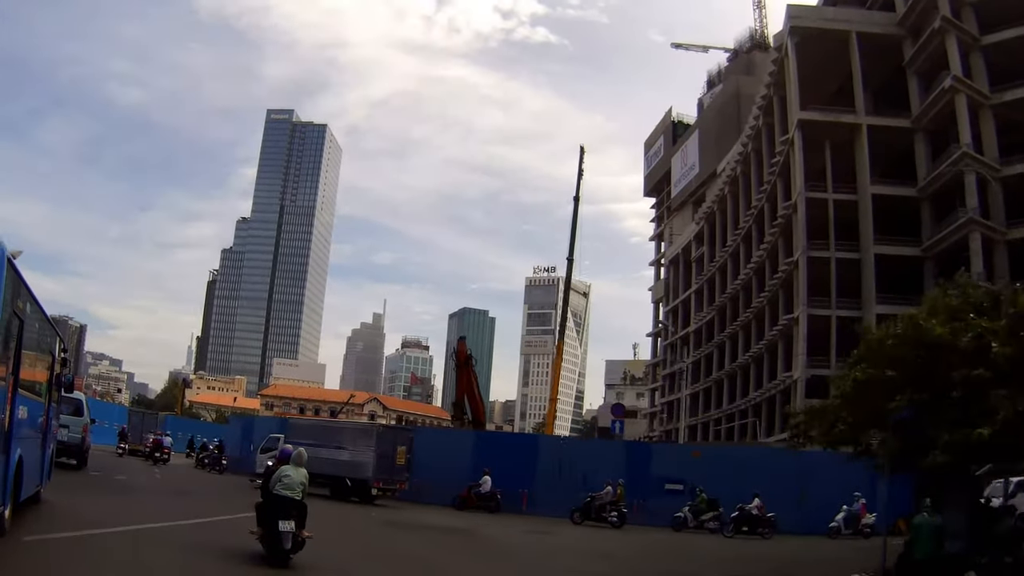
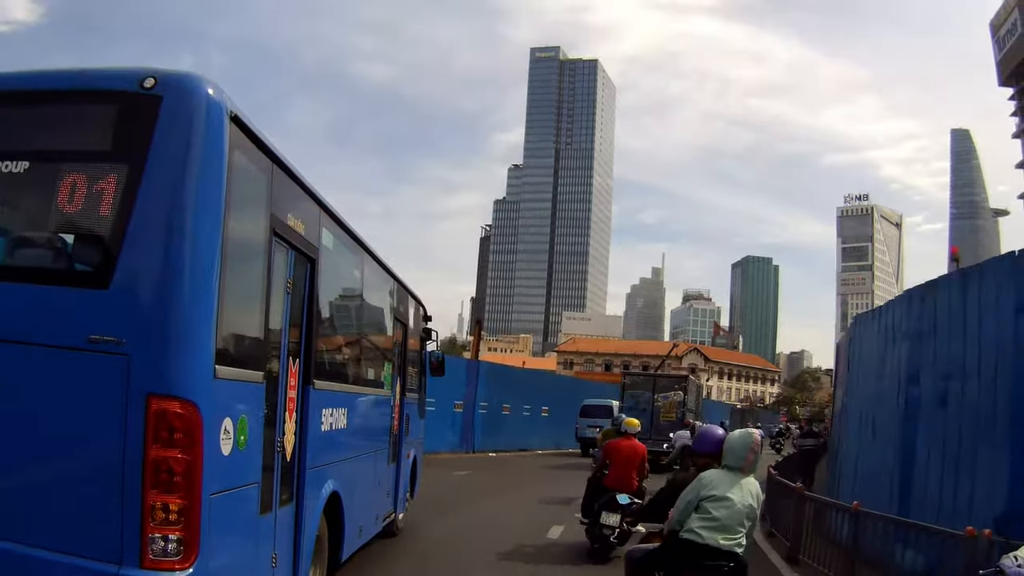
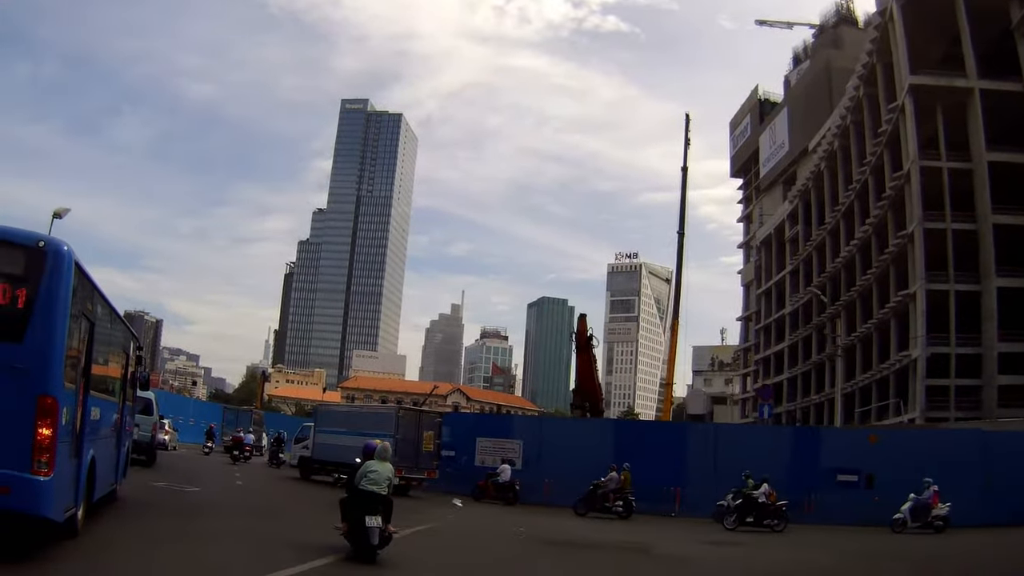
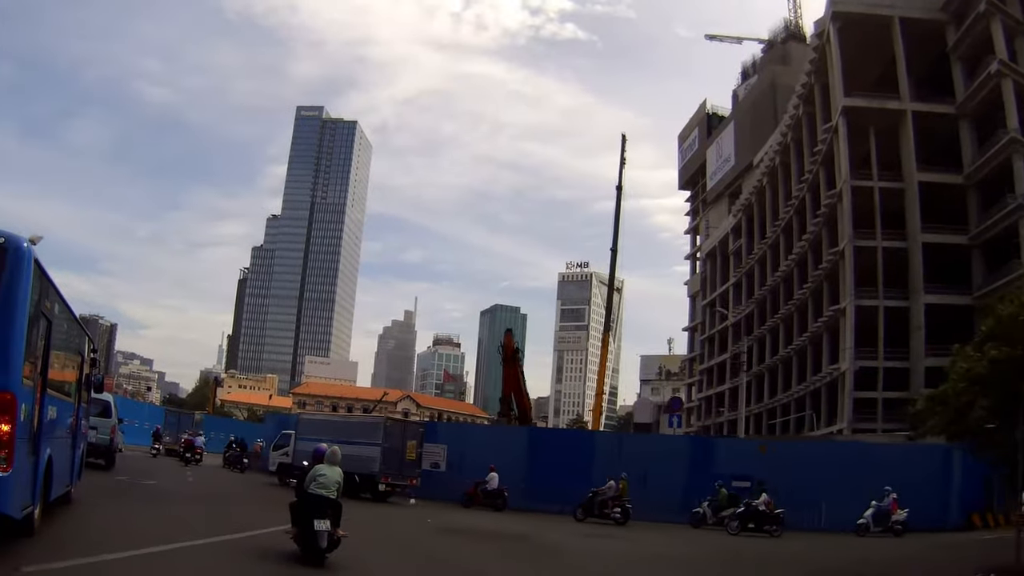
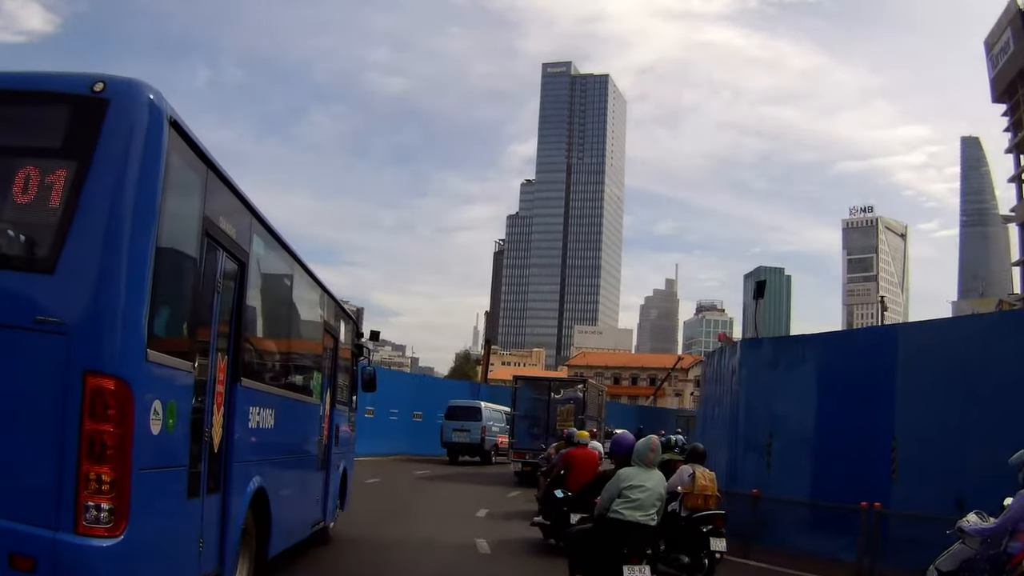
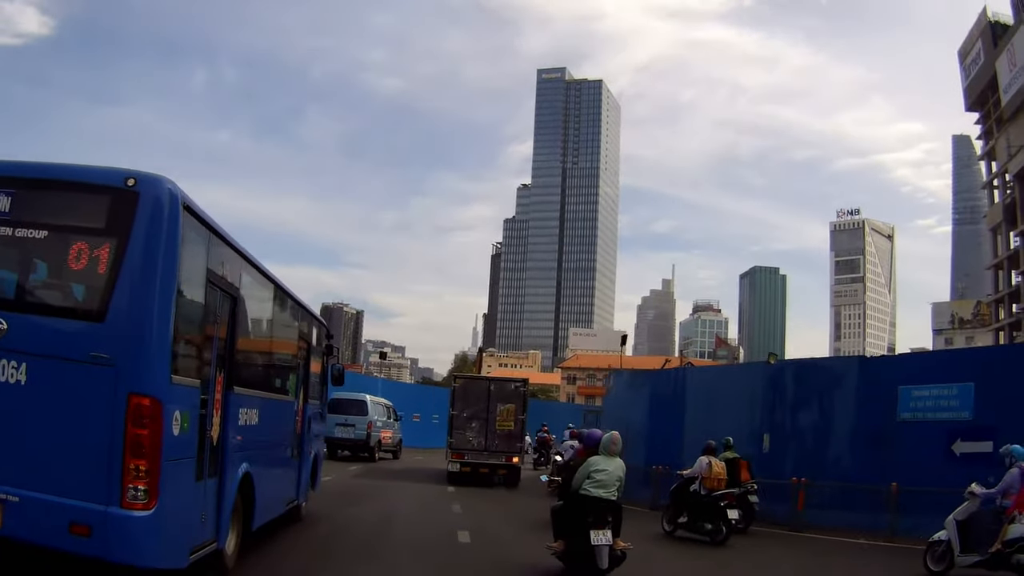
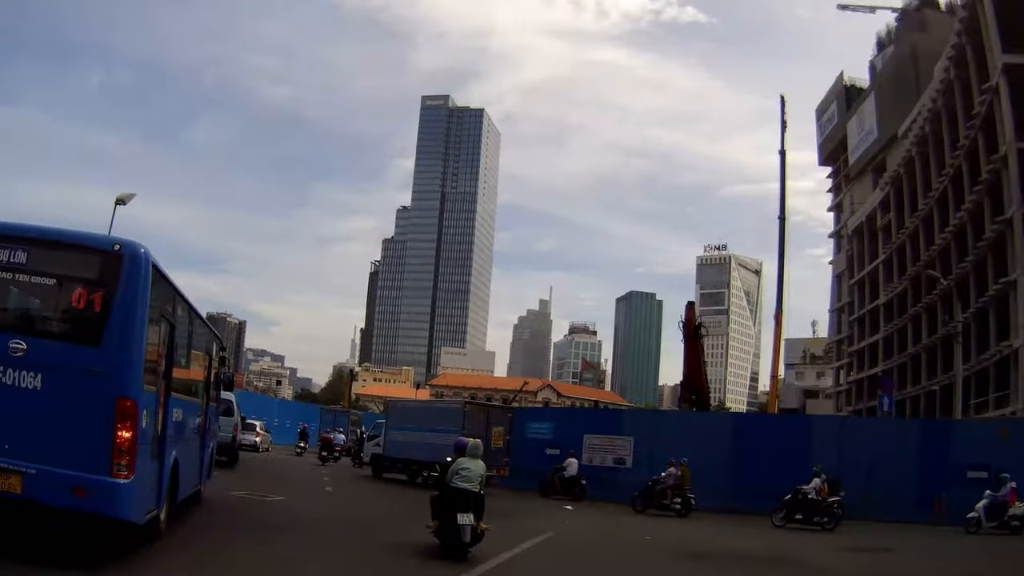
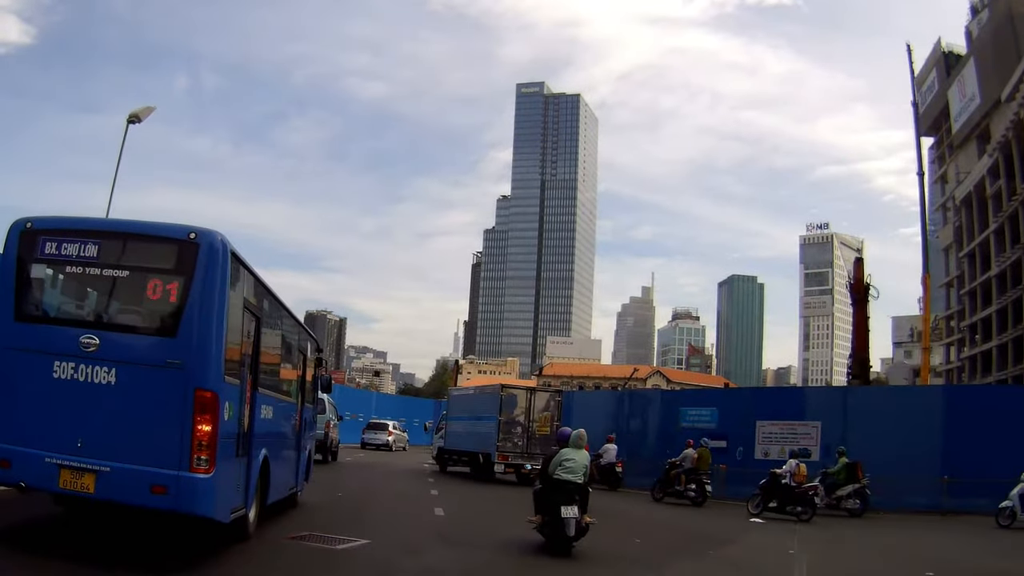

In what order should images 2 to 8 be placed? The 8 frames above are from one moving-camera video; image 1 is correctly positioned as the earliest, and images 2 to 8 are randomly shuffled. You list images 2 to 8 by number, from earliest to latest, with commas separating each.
4, 3, 7, 8, 6, 5, 2
